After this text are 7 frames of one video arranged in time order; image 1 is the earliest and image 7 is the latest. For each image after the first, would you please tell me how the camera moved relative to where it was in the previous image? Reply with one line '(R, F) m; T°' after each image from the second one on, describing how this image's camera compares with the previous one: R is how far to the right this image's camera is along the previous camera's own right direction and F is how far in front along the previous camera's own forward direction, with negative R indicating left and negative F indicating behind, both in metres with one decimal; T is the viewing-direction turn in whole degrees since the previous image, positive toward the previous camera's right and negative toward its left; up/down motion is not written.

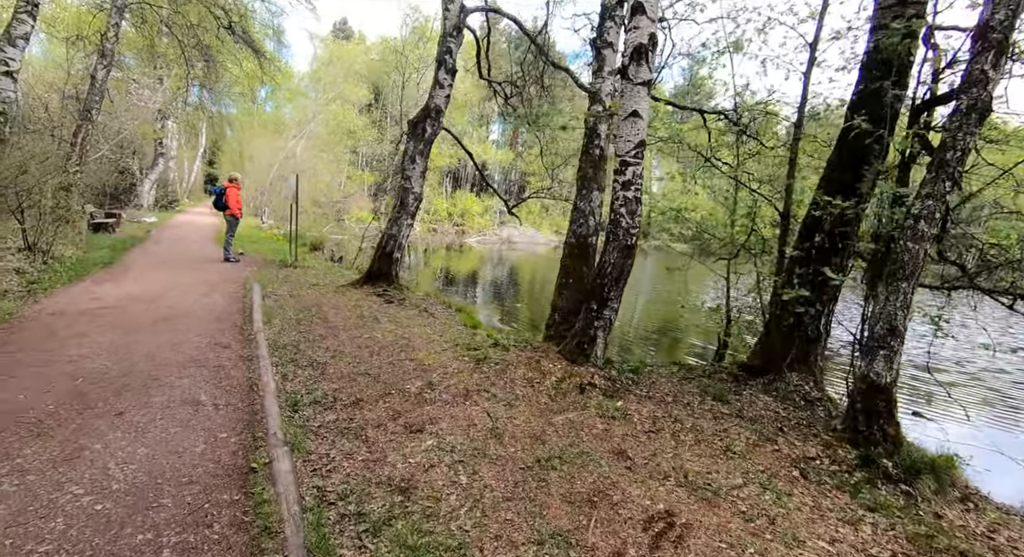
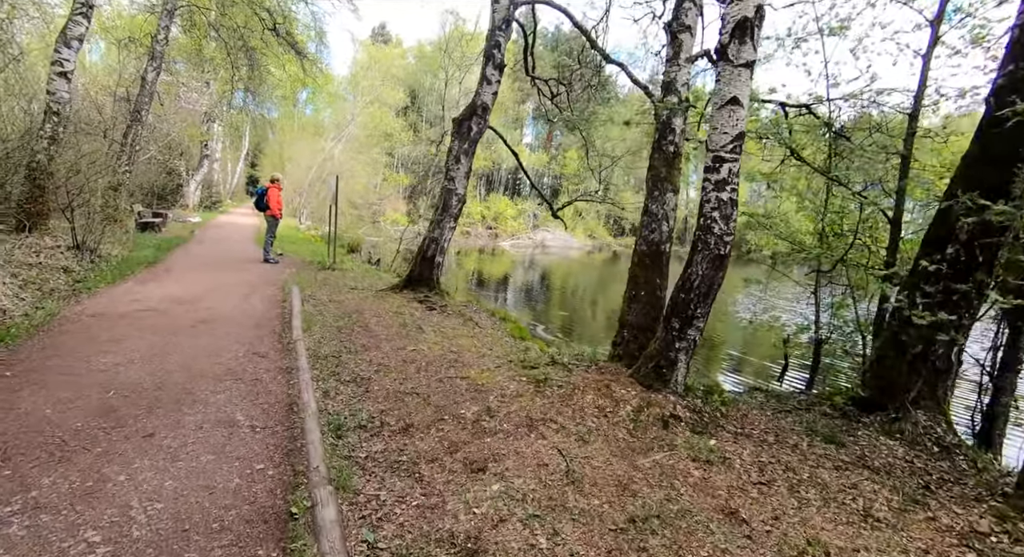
(-0.3, +0.5) m; -3°
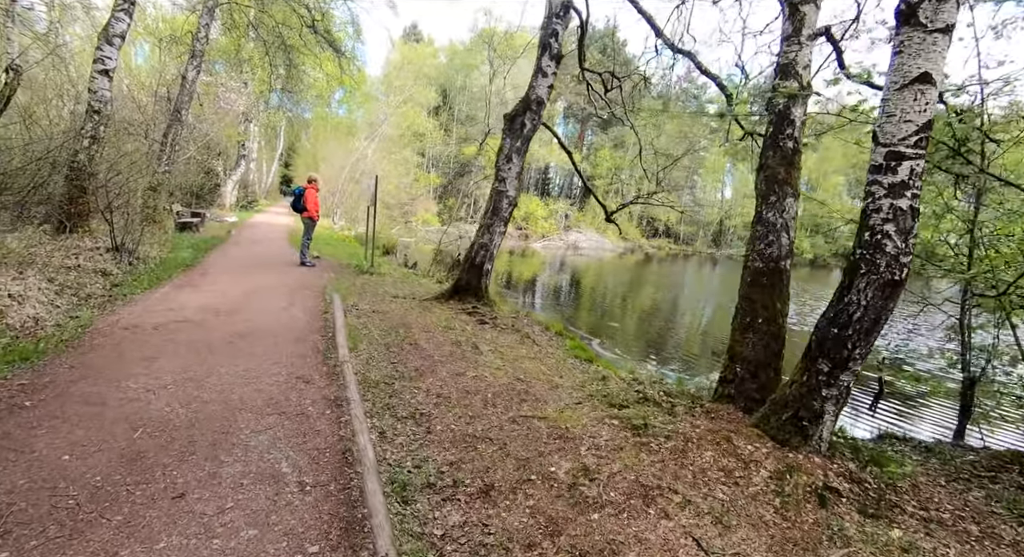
(-0.4, +0.7) m; -3°
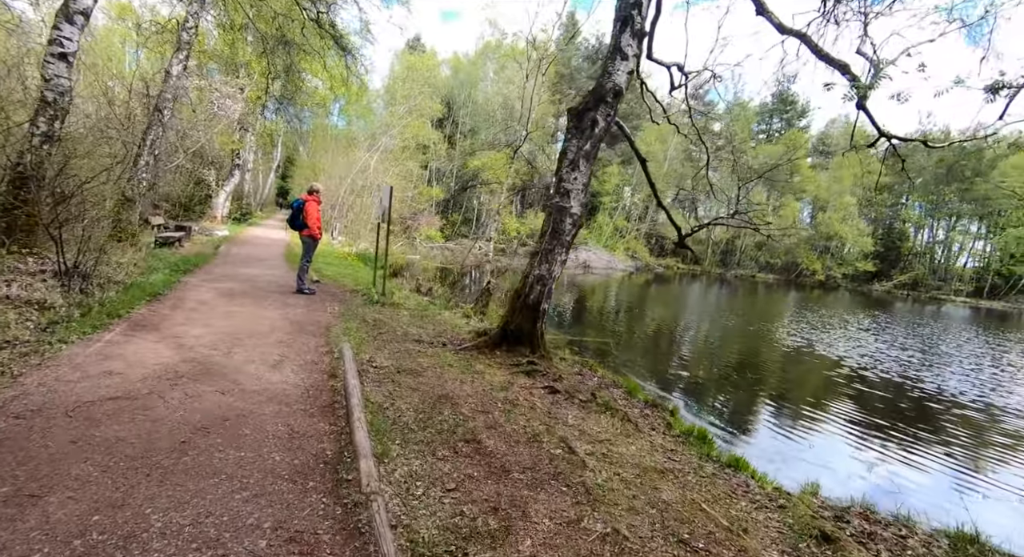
(-0.8, +1.9) m; 0°
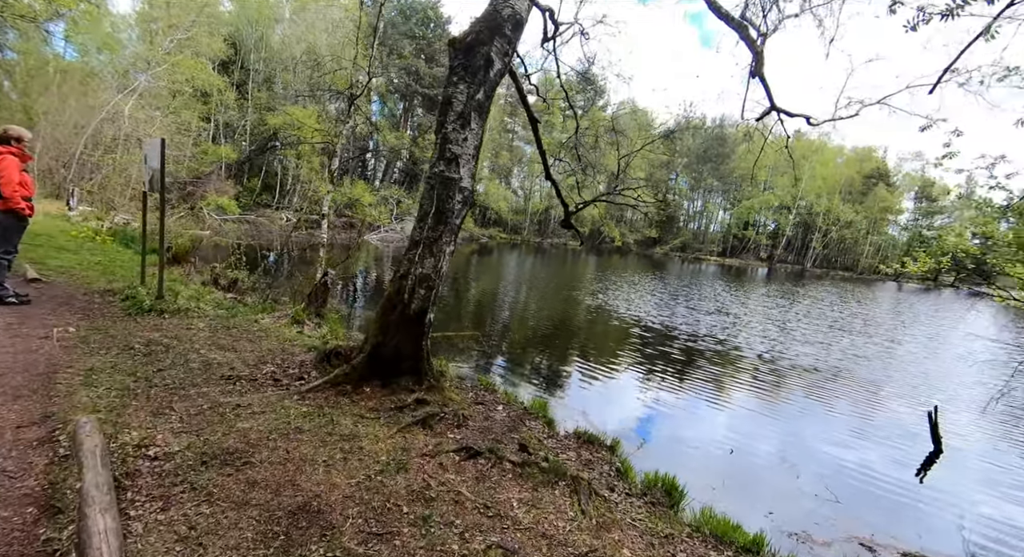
(-0.5, +1.7) m; +21°
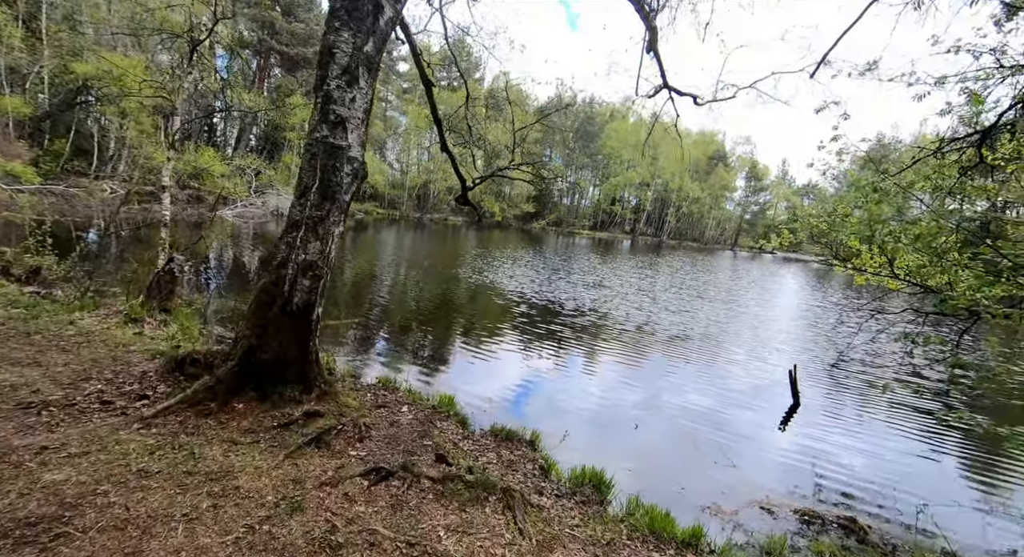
(-0.2, +0.5) m; +14°
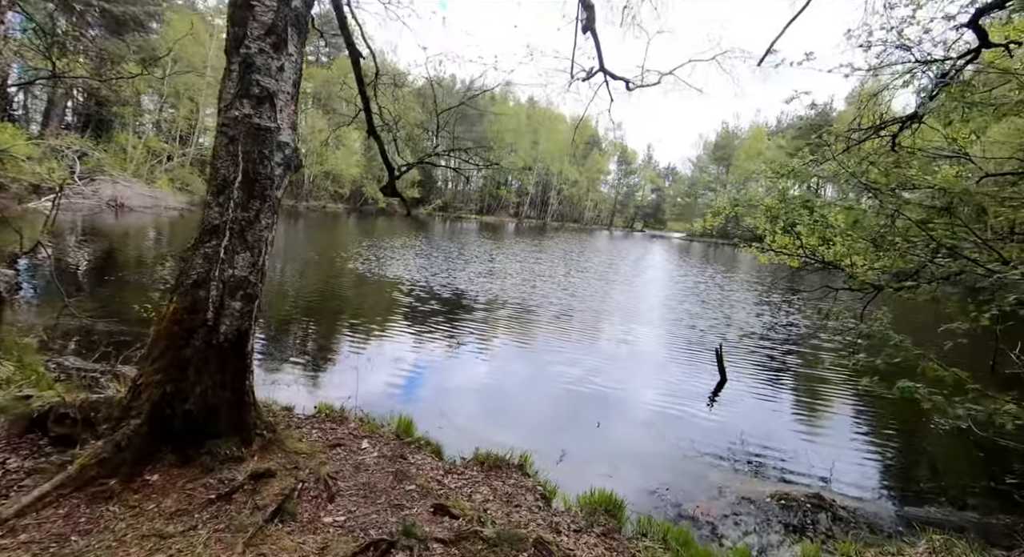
(-0.6, +0.5) m; +13°
